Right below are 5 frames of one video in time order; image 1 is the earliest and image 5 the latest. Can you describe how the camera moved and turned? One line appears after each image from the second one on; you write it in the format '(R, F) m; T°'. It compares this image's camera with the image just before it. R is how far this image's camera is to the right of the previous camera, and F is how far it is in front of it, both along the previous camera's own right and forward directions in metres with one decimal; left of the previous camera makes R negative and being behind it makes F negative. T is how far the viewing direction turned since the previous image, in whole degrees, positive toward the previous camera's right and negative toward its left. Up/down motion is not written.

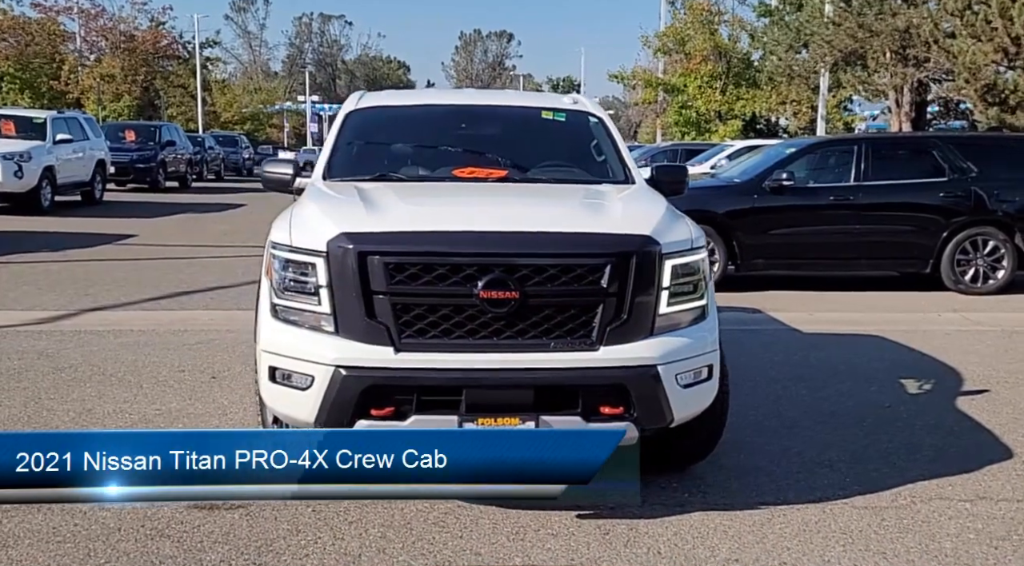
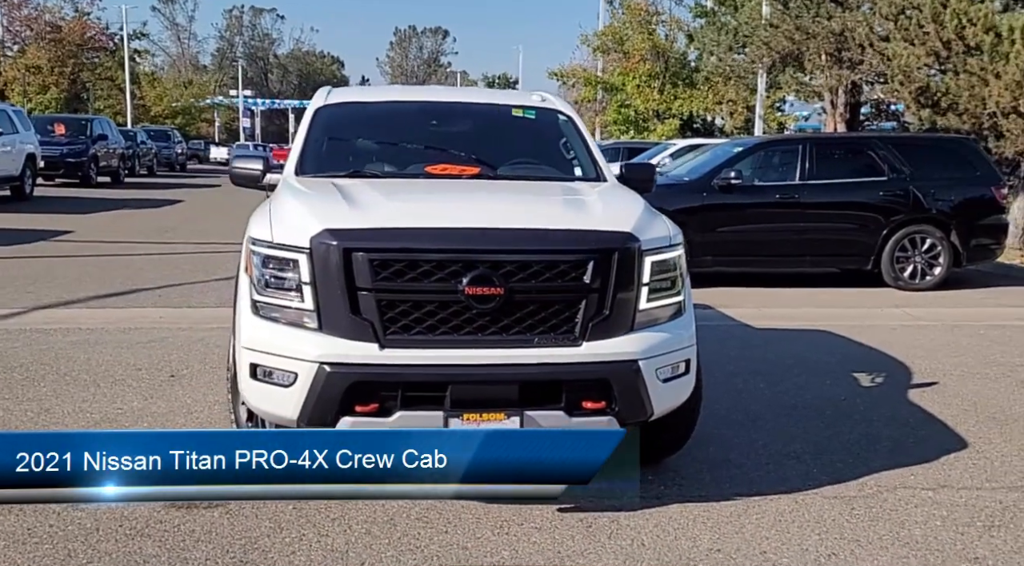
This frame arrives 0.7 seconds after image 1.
(-0.2, 0.0) m; +4°
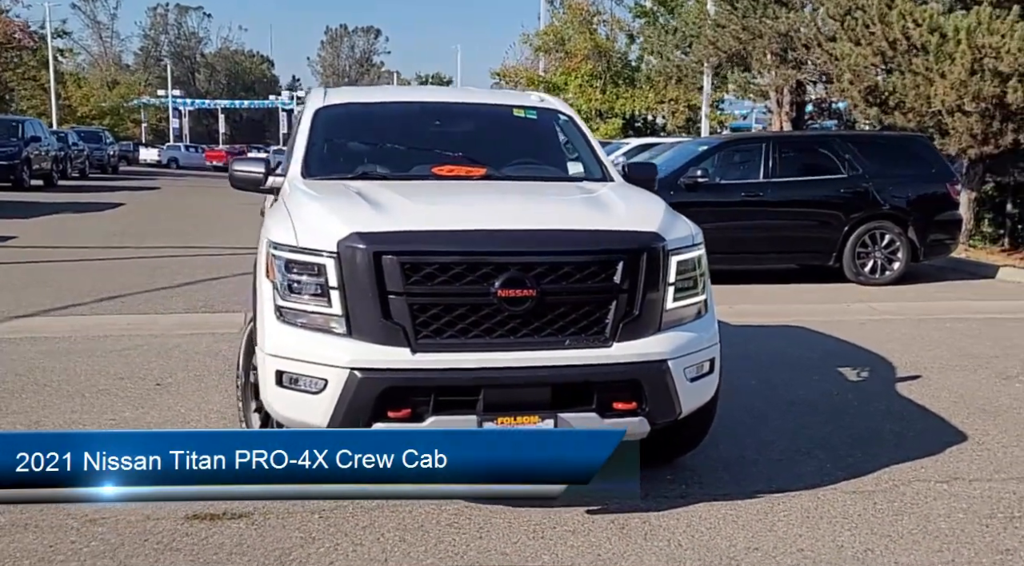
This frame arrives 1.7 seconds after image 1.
(-0.4, 0.0) m; +4°
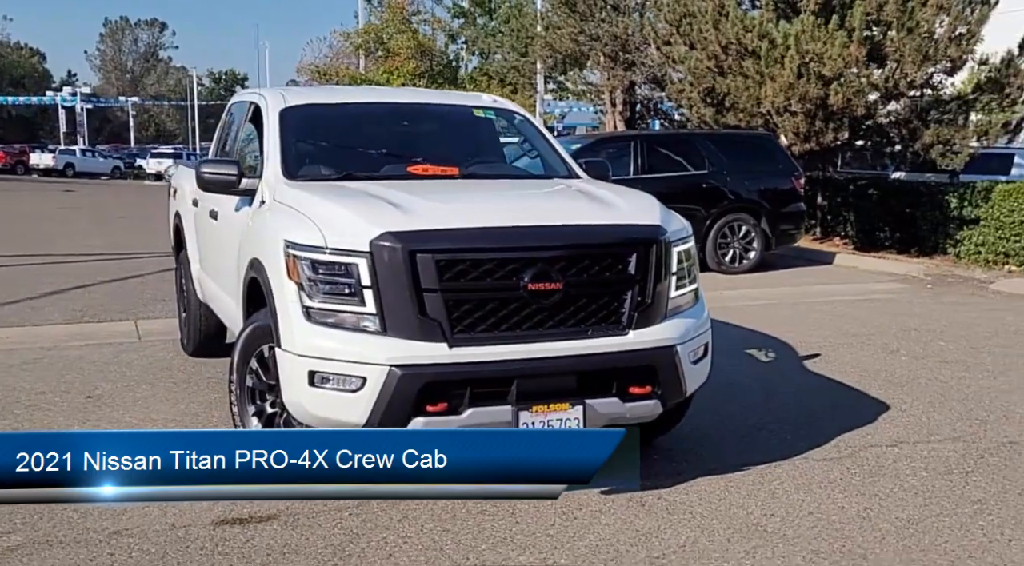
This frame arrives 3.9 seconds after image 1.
(-1.0, -0.1) m; +11°
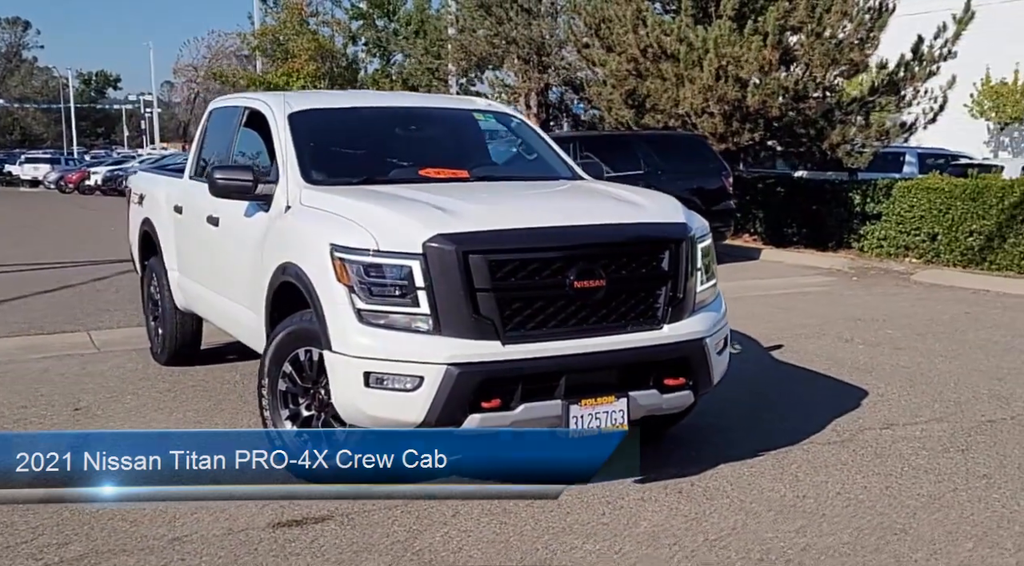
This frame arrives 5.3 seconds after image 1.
(-0.7, -0.1) m; +6°
